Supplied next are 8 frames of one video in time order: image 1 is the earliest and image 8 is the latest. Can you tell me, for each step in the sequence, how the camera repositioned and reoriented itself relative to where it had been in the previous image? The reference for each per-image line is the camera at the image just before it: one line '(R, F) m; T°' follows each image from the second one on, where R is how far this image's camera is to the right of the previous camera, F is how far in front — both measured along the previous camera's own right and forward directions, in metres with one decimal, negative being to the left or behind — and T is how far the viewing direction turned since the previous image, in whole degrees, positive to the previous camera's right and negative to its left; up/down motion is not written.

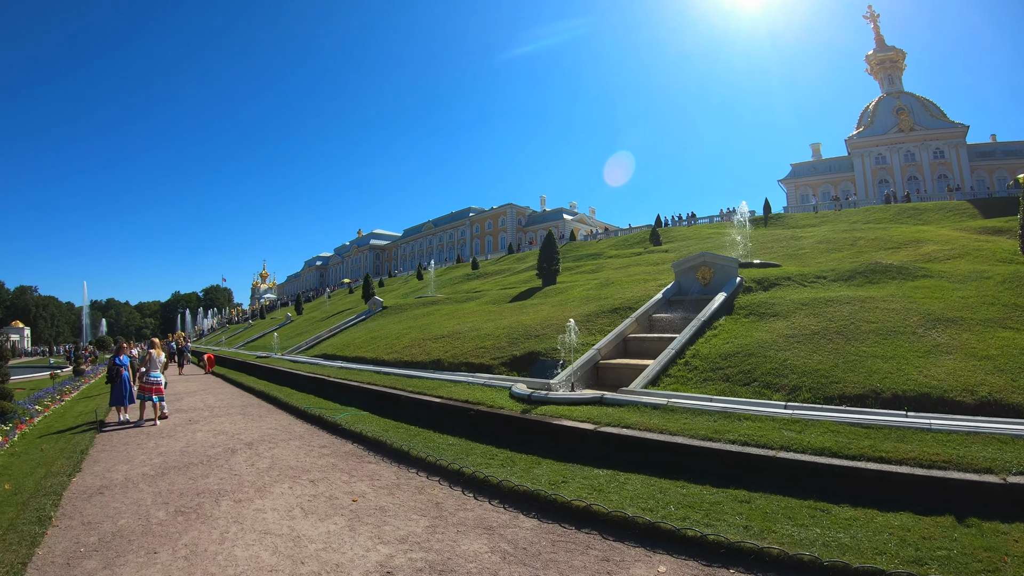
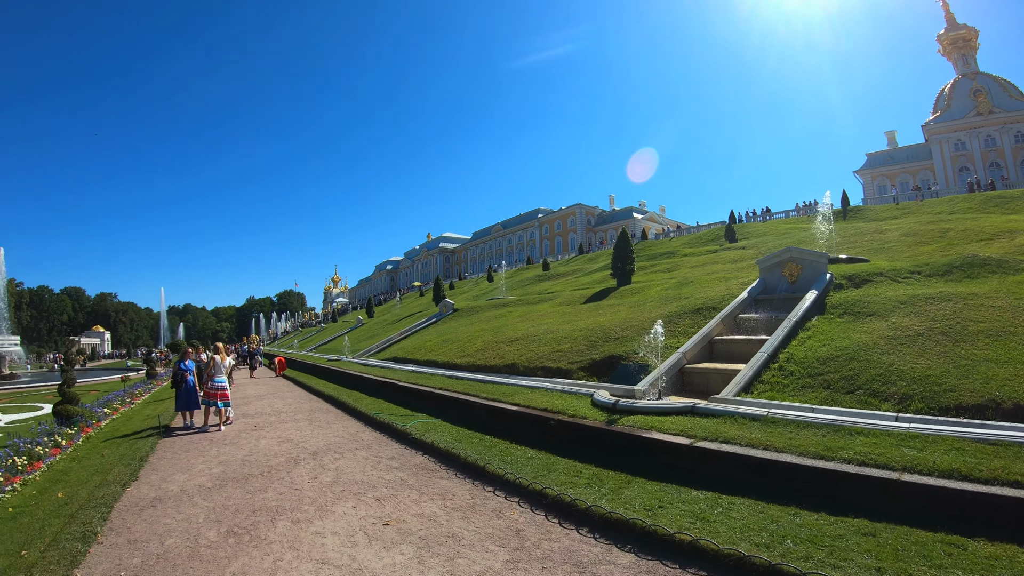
(-0.3, +1.2) m; -8°
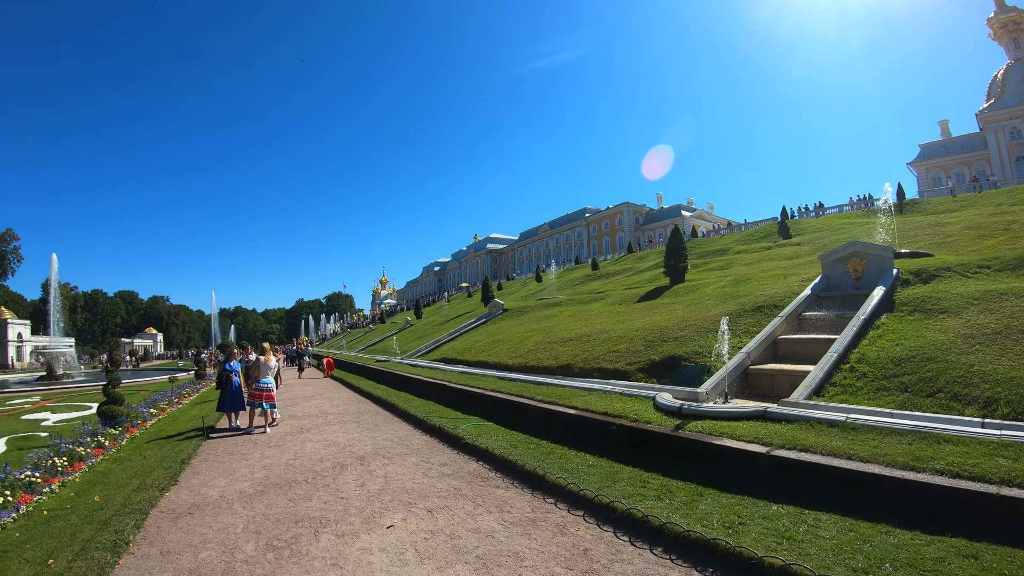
(-0.2, +0.8) m; -5°
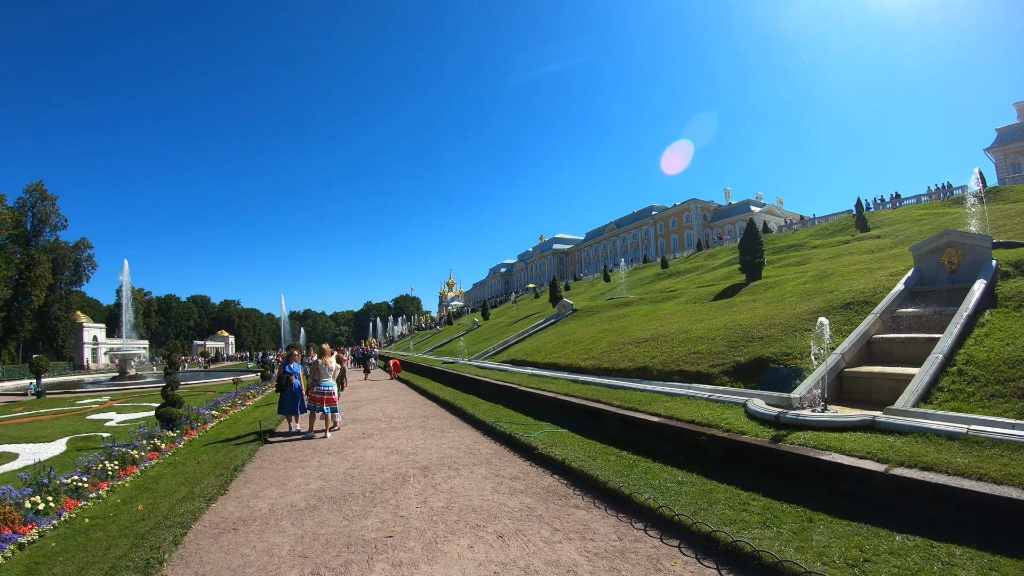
(-0.2, +0.9) m; -7°
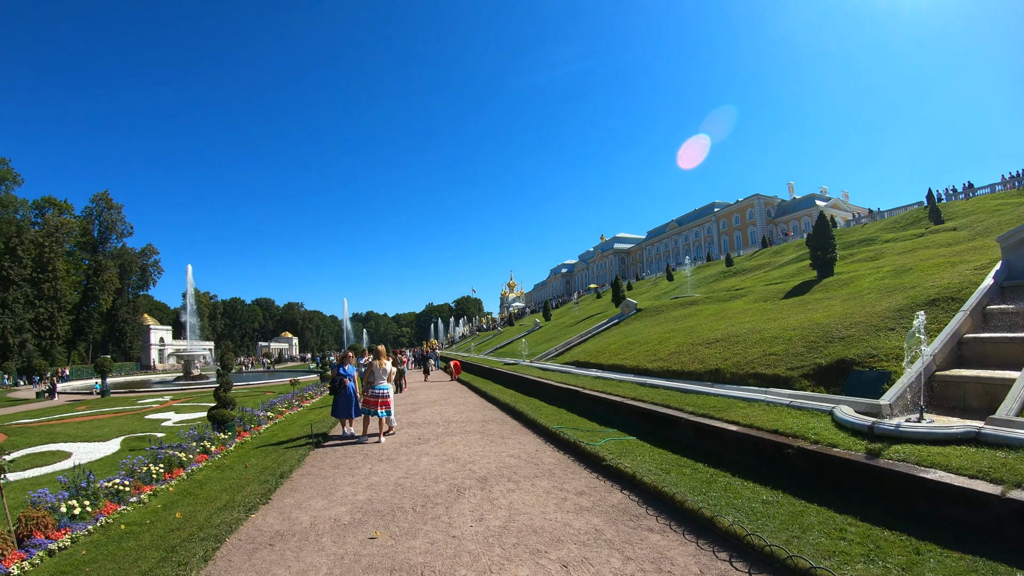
(-0.1, +0.7) m; -6°
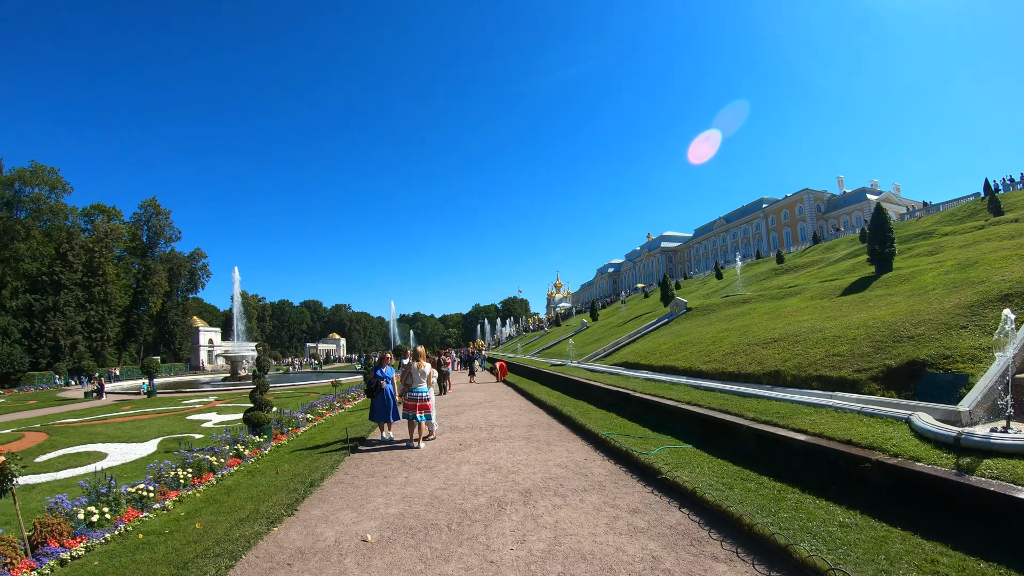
(0.0, +0.5) m; -4°
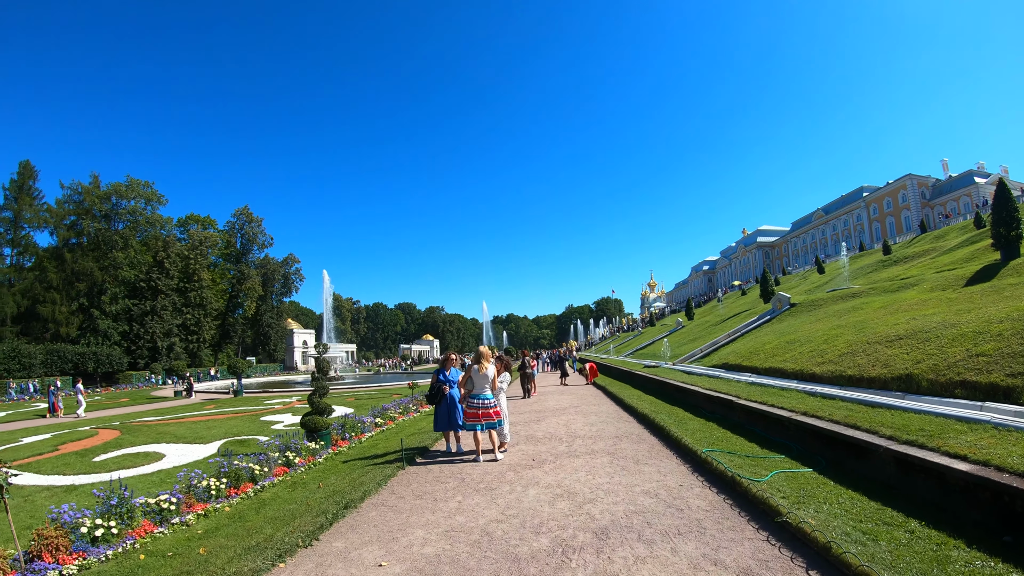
(0.0, +1.0) m; -7°
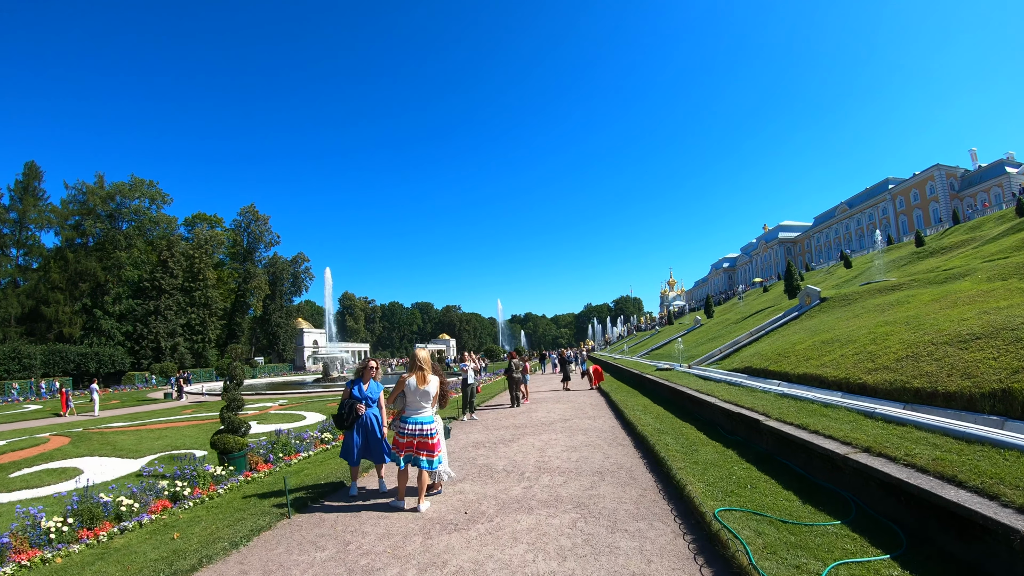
(+0.8, +1.7) m; -3°
